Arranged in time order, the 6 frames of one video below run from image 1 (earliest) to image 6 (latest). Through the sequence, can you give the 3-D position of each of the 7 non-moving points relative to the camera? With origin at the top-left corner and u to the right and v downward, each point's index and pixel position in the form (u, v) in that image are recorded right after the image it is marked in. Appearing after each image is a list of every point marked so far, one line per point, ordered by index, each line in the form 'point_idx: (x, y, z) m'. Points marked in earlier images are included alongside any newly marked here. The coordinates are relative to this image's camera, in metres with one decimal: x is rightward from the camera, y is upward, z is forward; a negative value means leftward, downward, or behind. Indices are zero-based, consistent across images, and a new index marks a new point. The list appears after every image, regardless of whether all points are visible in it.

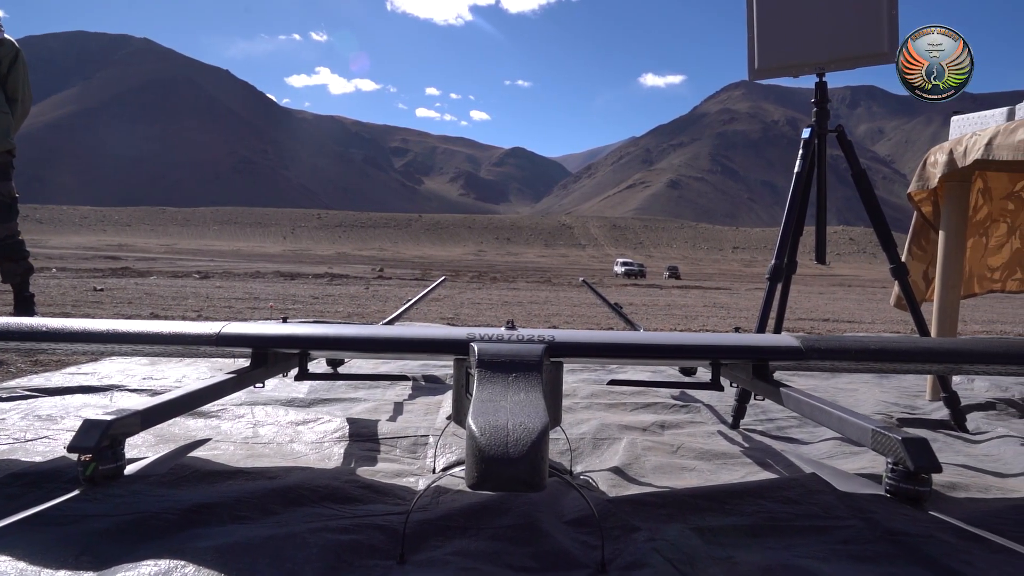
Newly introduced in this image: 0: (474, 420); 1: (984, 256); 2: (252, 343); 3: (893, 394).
0: (-0.1, -0.2, +1.5) m
1: (+2.2, +0.1, +4.3) m
2: (-0.6, -0.1, +2.1) m
3: (+1.7, -0.5, +4.1) m
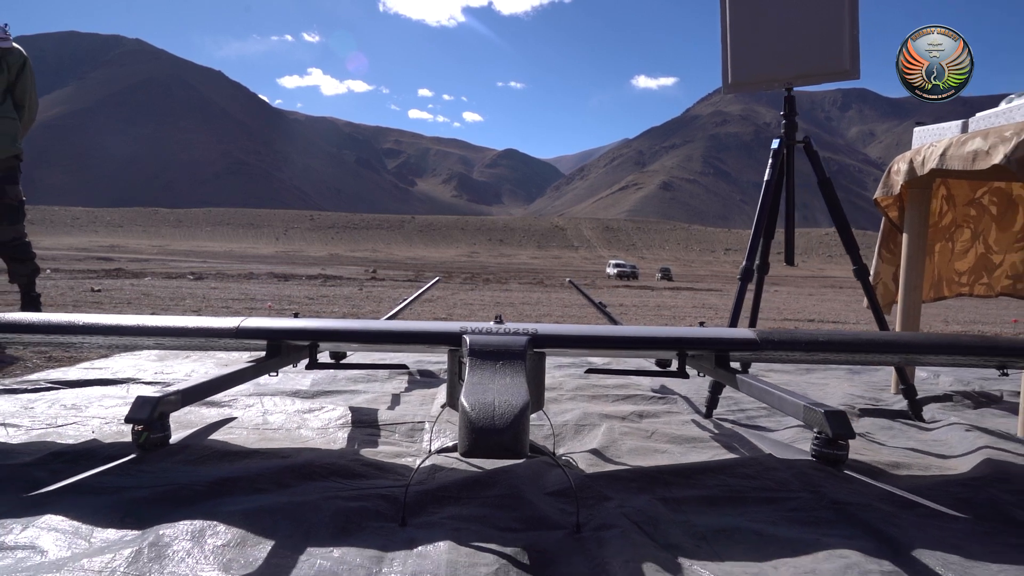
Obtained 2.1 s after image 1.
0: (-0.1, -0.2, +1.7) m
1: (+2.2, +0.1, +4.5) m
2: (-0.6, -0.1, +2.4) m
3: (+1.7, -0.5, +4.4) m
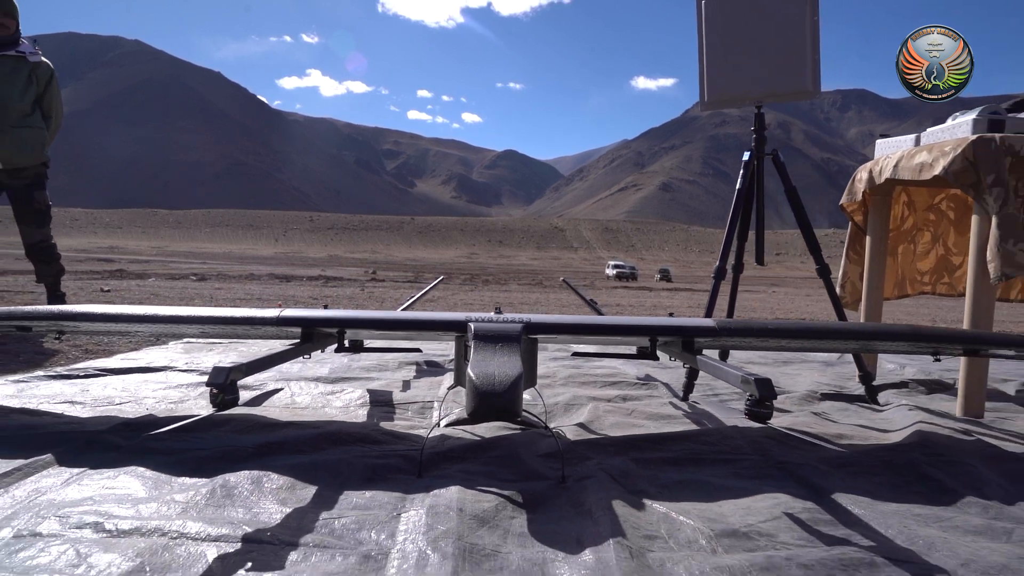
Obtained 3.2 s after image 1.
0: (-0.1, -0.2, +2.1) m
1: (+2.2, +0.1, +4.9) m
2: (-0.6, -0.1, +2.8) m
3: (+1.7, -0.5, +4.8) m
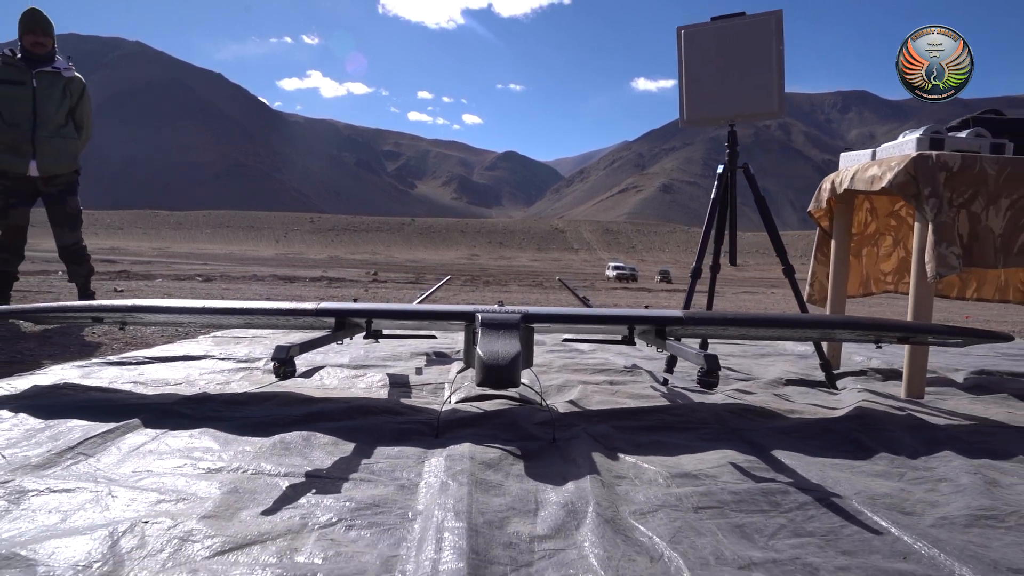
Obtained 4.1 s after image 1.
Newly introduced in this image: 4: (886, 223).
0: (-0.1, -0.2, +2.7) m
1: (+2.2, +0.2, +5.5) m
2: (-0.6, -0.1, +3.3) m
3: (+1.7, -0.5, +5.3) m
4: (+2.2, +0.4, +5.4) m
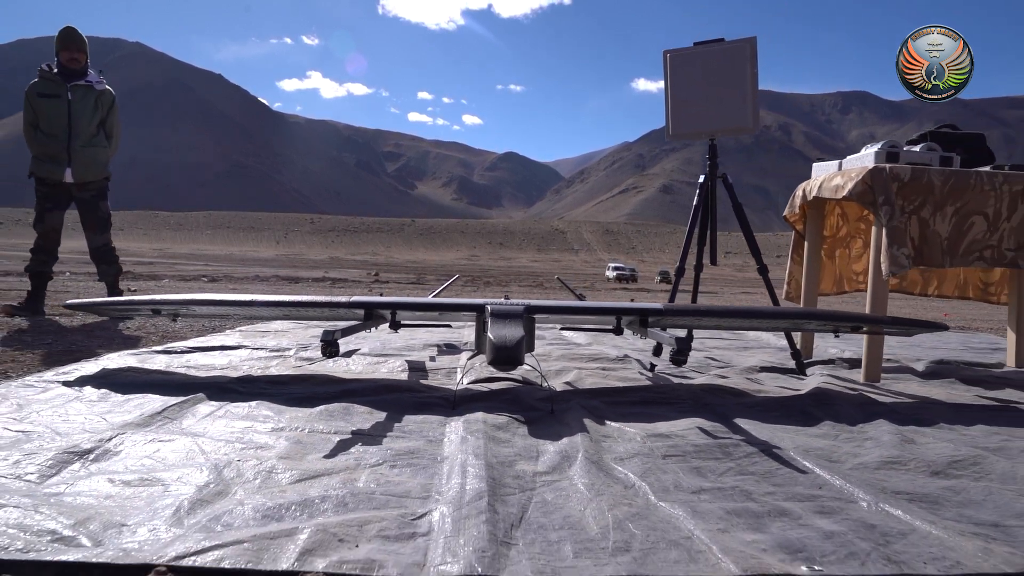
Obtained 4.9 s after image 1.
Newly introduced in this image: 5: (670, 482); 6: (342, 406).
0: (-0.1, -0.2, +3.2) m
1: (+2.2, +0.2, +6.0) m
2: (-0.6, -0.1, +3.8) m
3: (+1.7, -0.4, +5.9) m
4: (+2.2, +0.4, +5.9) m
5: (+0.4, -0.5, +2.2) m
6: (-0.6, -0.4, +3.2) m
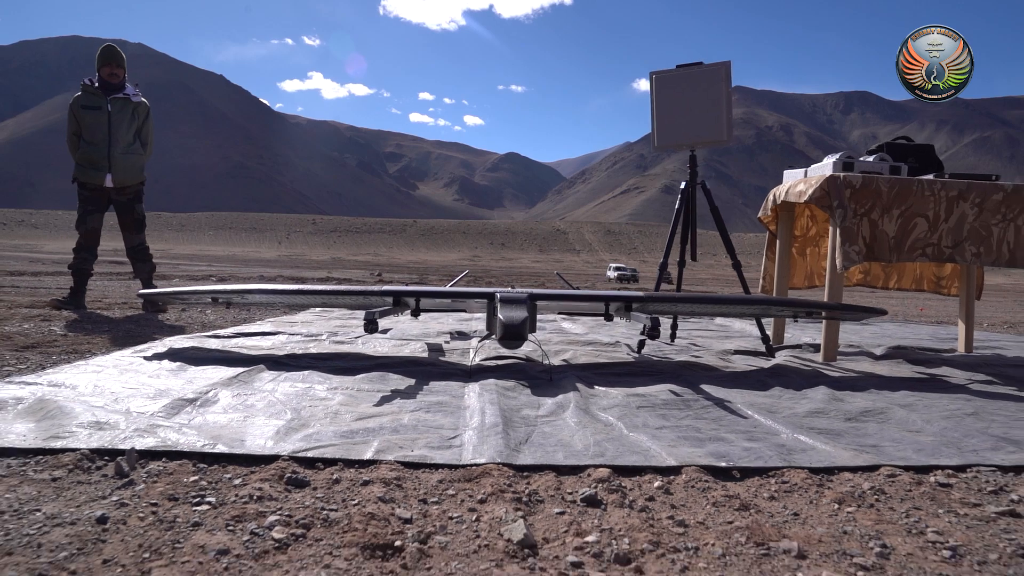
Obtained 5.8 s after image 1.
0: (0.0, -0.1, +3.9) m
1: (+2.2, +0.2, +6.7) m
2: (-0.6, 0.0, +4.5) m
3: (+1.7, -0.4, +6.6) m
4: (+2.2, +0.4, +6.6) m
5: (+0.4, -0.4, +2.9) m
6: (-0.6, -0.4, +3.9) m
